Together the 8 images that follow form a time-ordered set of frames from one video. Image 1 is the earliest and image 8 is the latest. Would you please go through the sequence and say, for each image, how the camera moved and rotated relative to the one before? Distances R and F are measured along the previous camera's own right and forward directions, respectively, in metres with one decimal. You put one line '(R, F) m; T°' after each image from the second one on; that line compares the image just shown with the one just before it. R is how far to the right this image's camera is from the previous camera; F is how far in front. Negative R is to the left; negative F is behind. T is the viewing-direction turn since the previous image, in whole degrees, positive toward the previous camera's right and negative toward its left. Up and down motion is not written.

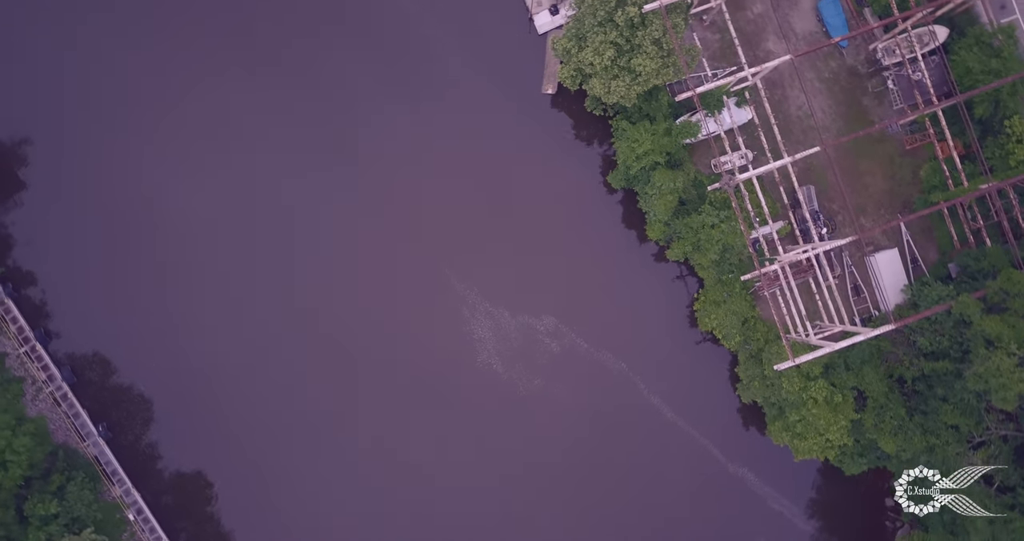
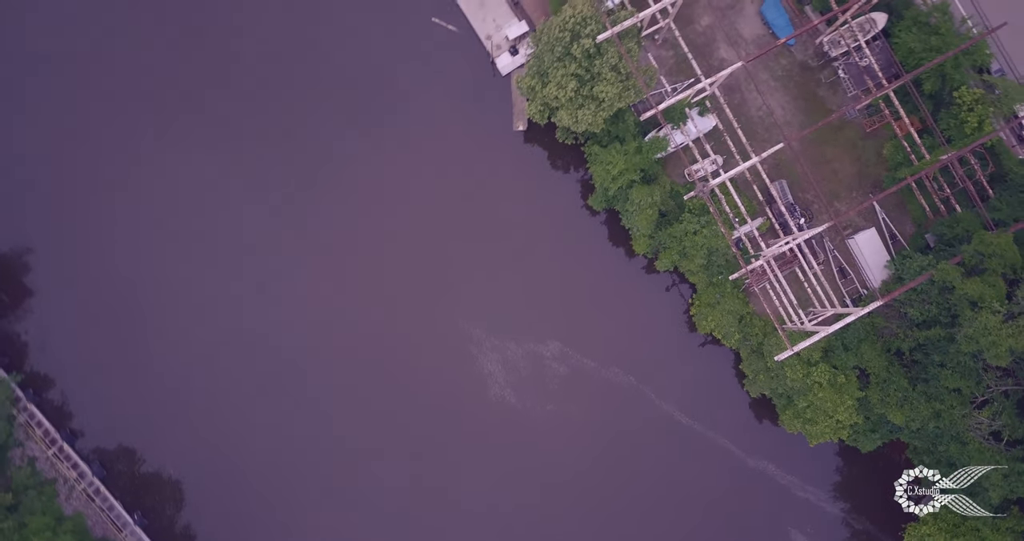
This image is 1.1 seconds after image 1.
(0.0, -1.3) m; 0°
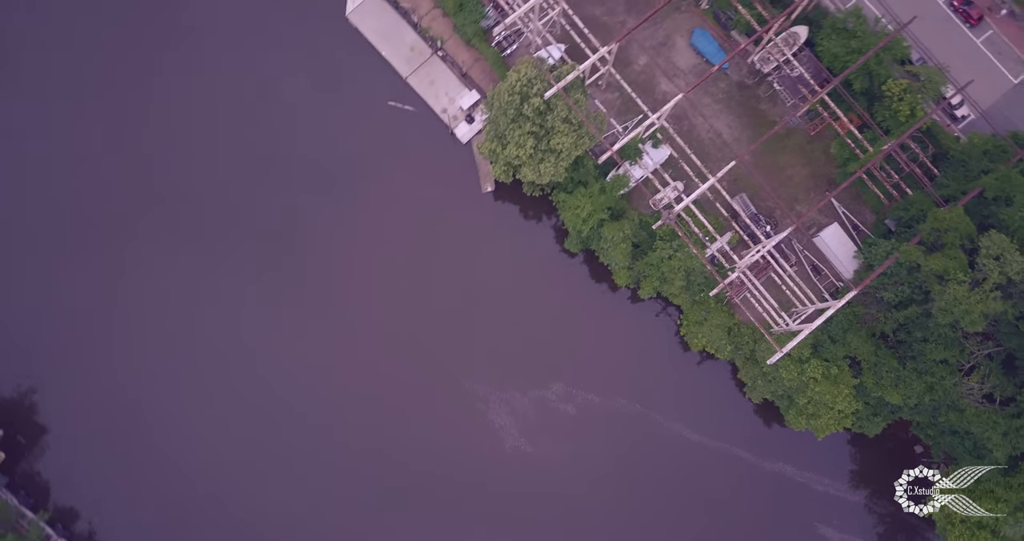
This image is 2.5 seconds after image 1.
(0.0, -1.6) m; +1°
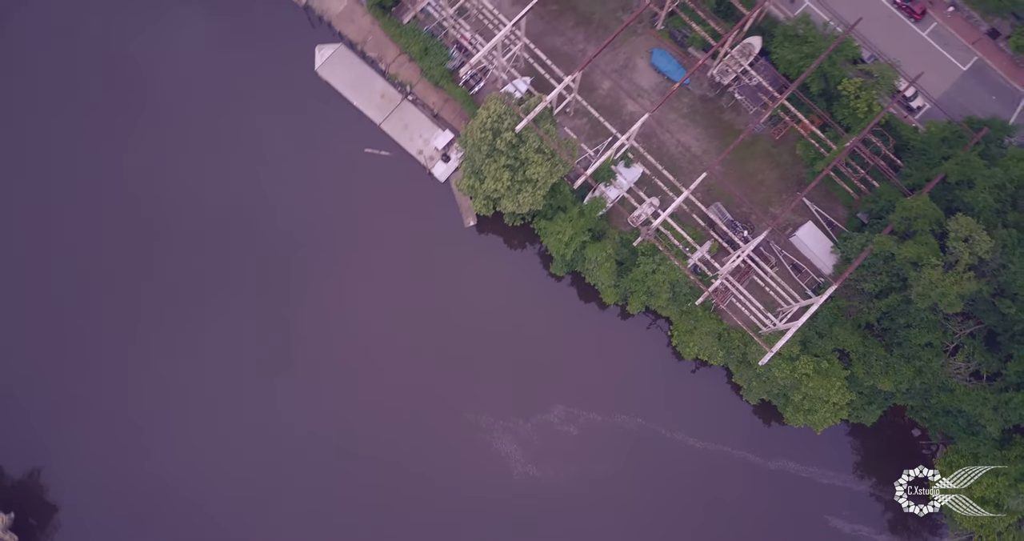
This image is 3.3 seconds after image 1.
(0.0, -0.9) m; +1°
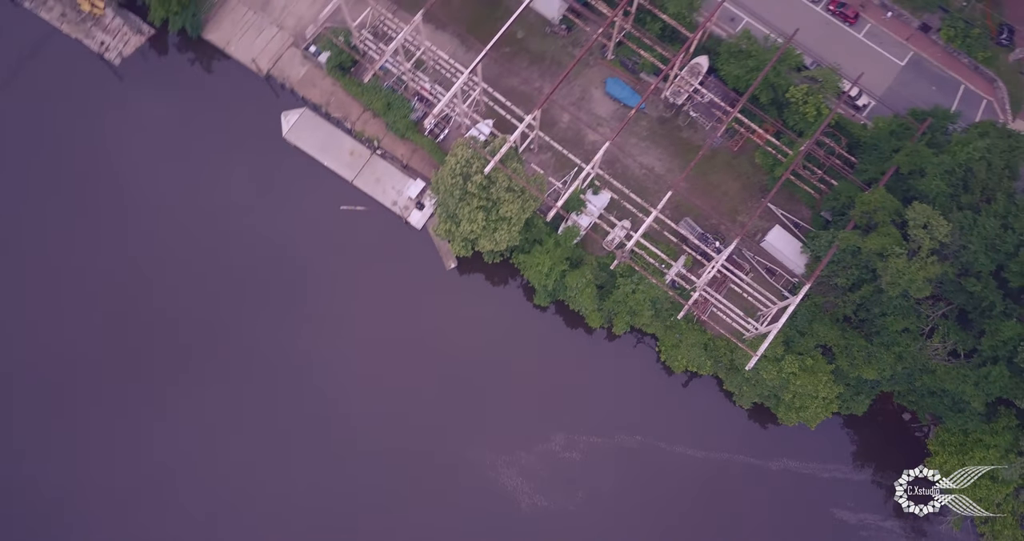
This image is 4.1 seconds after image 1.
(0.0, -1.0) m; +1°
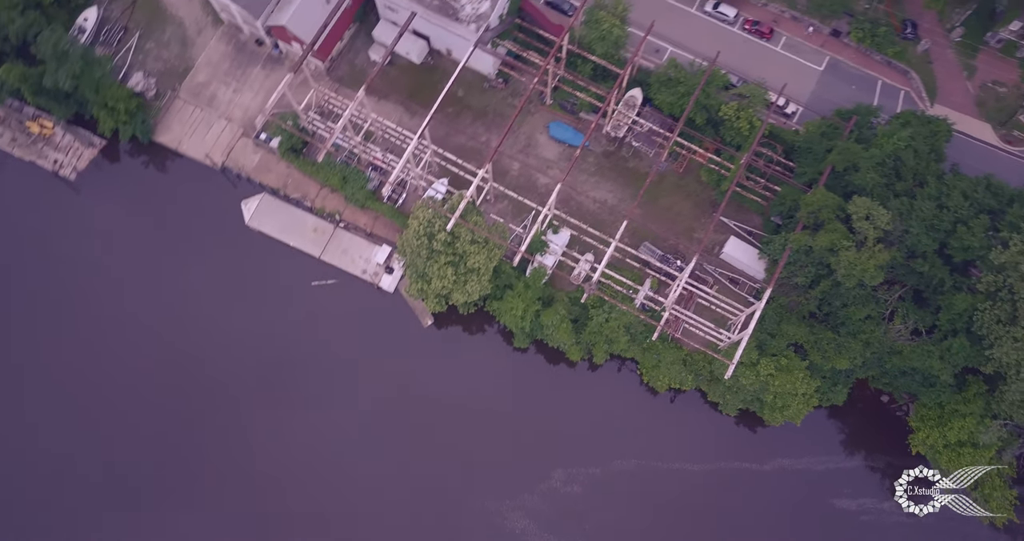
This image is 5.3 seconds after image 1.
(-0.1, -1.3) m; +2°
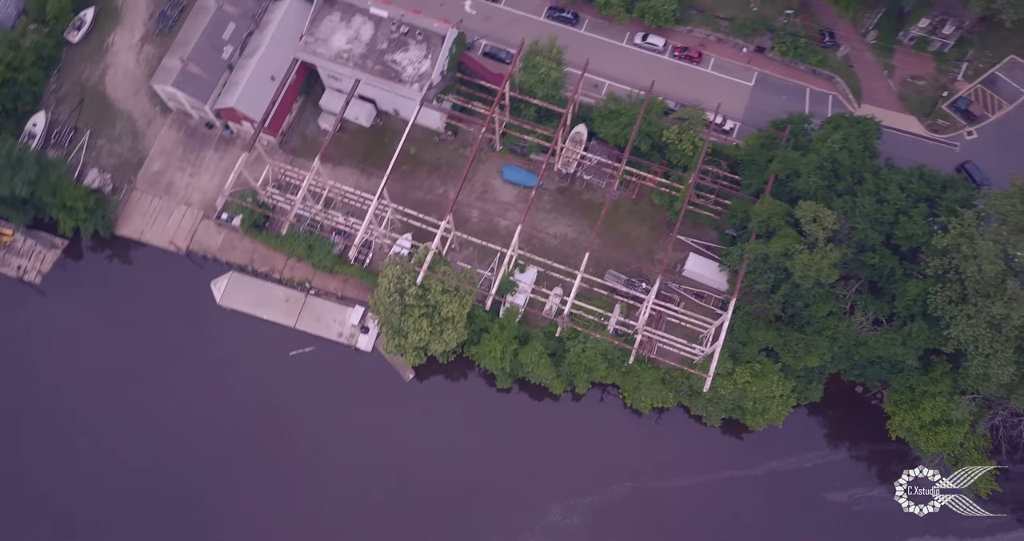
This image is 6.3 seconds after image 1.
(-0.1, -1.1) m; +3°
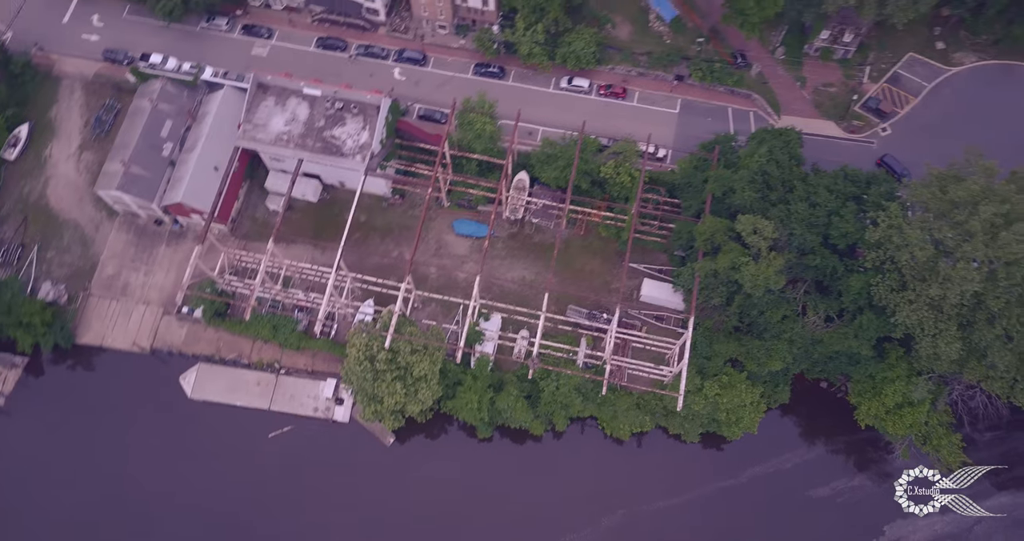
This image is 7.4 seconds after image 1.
(-0.1, -1.1) m; +3°
